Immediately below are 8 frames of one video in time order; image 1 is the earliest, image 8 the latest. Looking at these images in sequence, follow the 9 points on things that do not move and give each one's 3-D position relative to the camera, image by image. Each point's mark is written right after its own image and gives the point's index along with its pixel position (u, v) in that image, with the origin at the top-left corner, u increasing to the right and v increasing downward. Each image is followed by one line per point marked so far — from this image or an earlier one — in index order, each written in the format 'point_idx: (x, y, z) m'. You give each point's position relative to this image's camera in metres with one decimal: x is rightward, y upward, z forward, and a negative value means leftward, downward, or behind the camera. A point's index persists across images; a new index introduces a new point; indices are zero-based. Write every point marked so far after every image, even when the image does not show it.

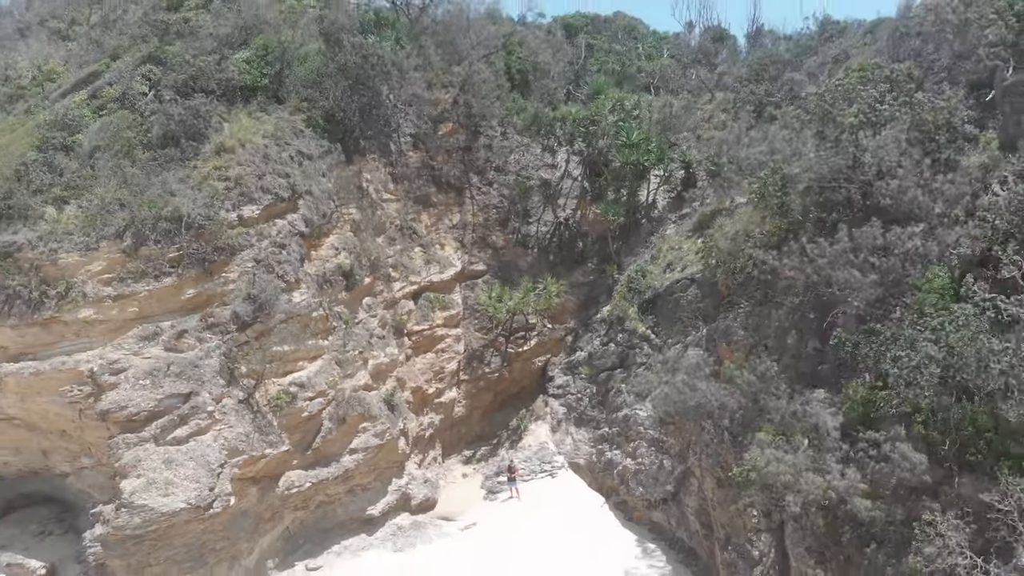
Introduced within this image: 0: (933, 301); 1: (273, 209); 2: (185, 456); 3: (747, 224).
0: (+2.2, -0.1, +5.4) m
1: (-2.0, +0.6, +8.3) m
2: (-2.2, -1.1, +6.8) m
3: (+1.7, +0.5, +7.1) m
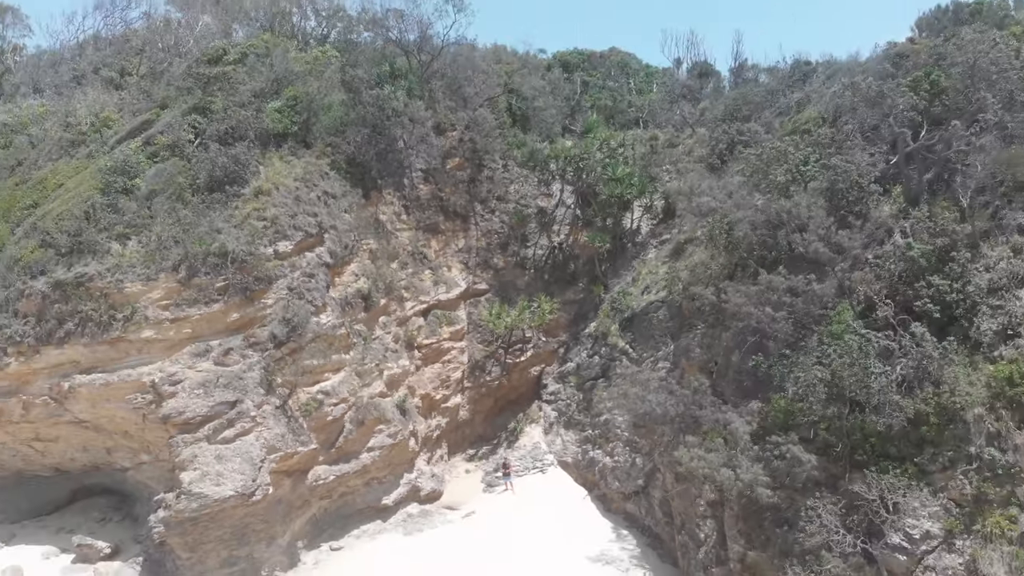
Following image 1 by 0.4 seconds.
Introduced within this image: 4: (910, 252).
0: (+2.1, -0.3, +6.7) m
1: (-2.0, +0.4, +9.7) m
2: (-2.3, -1.3, +8.1) m
3: (+1.6, +0.3, +8.4) m
4: (+2.7, +0.2, +6.7) m
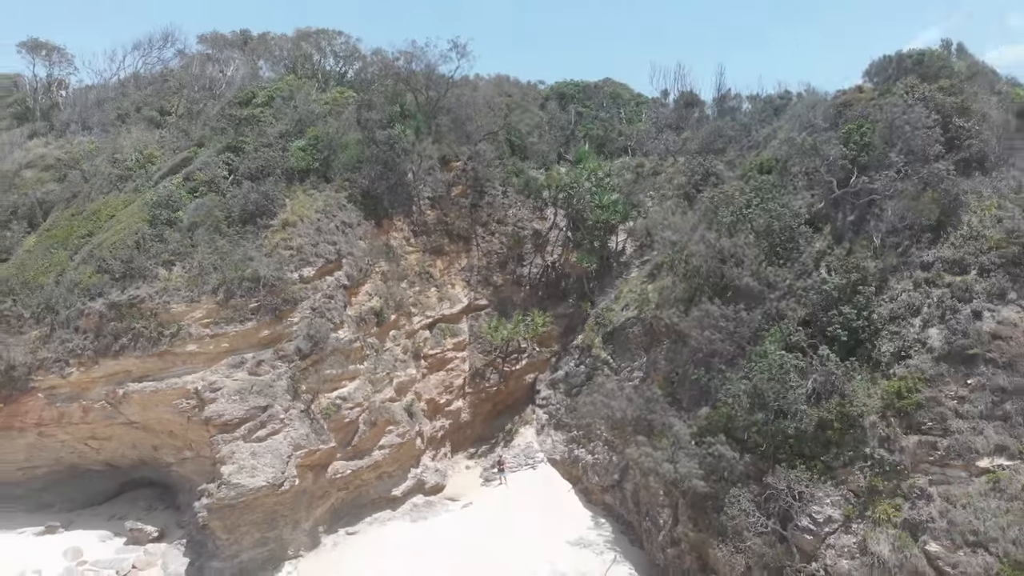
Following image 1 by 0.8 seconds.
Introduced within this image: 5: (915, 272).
0: (+2.0, -0.5, +8.0) m
1: (-2.1, +0.2, +11.0) m
2: (-2.4, -1.5, +9.5) m
3: (+1.5, 0.0, +9.8) m
4: (+2.5, 0.0, +8.0) m
5: (+3.2, +0.1, +8.0) m
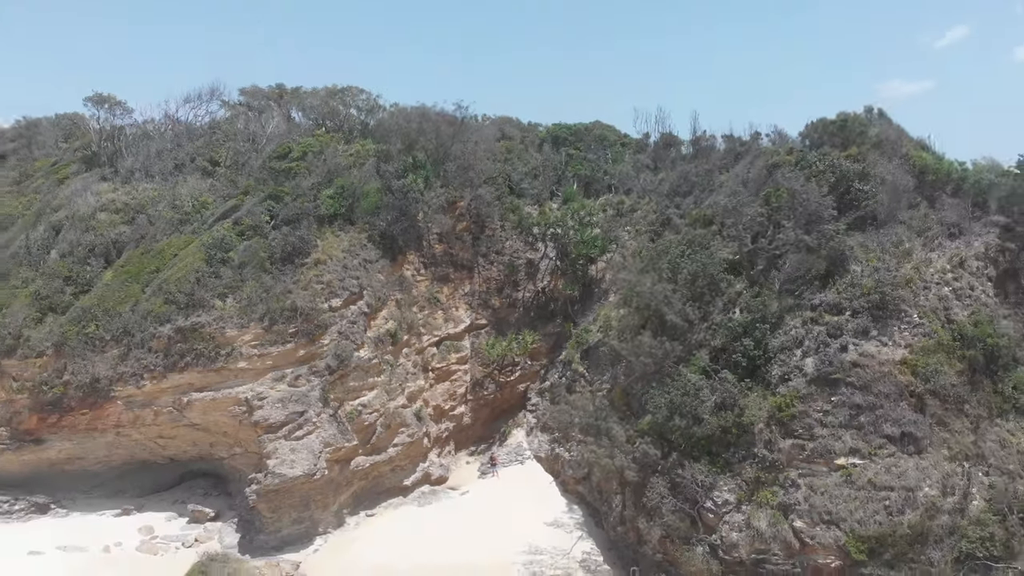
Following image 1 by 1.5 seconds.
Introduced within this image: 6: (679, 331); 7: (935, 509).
0: (+1.8, -0.9, +10.3) m
1: (-2.2, -0.1, +13.4) m
2: (-2.6, -1.9, +11.9) m
3: (+1.4, -0.3, +12.0) m
4: (+2.4, -0.4, +10.3) m
5: (+3.0, -0.2, +10.2) m
6: (+1.8, -0.5, +11.2) m
7: (+3.7, -1.9, +8.2) m
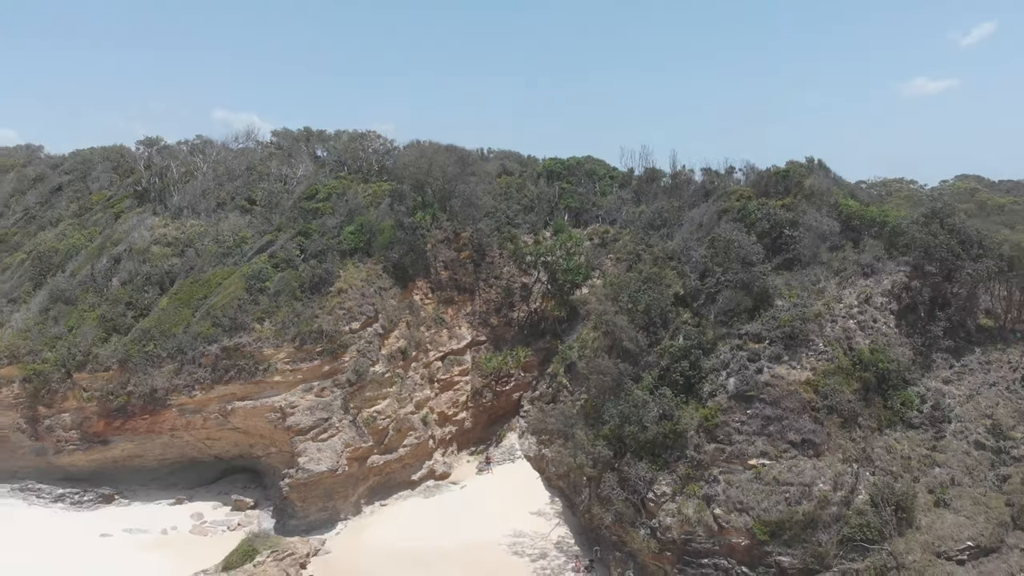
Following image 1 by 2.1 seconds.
0: (+1.6, -1.3, +12.6) m
1: (-2.3, -0.5, +15.8) m
2: (-2.7, -2.3, +14.3) m
3: (+1.2, -0.7, +14.3) m
4: (+2.2, -0.8, +12.6) m
5: (+2.8, -0.7, +12.5) m
6: (+1.7, -0.9, +13.6) m
7: (+3.4, -2.3, +10.4) m
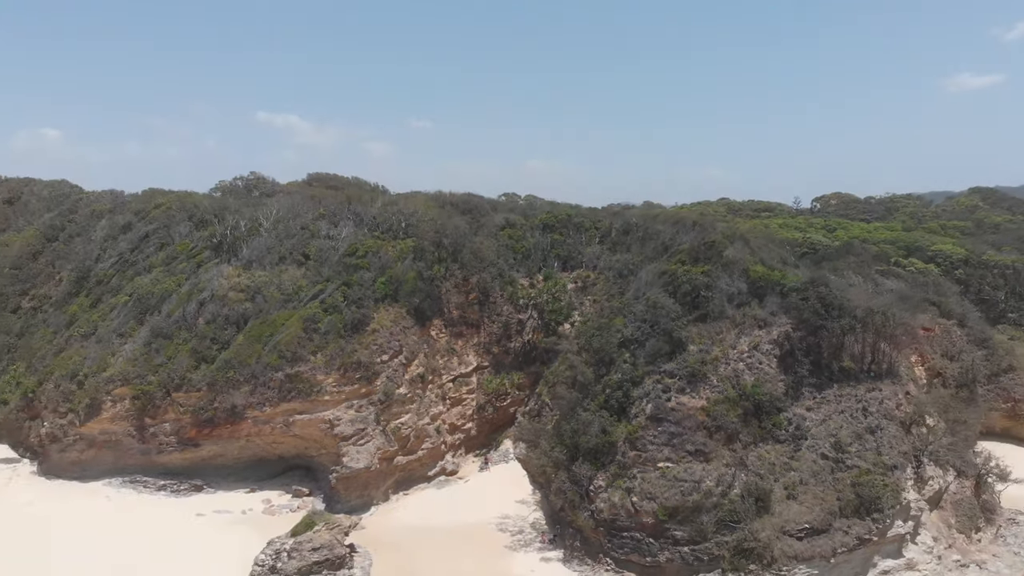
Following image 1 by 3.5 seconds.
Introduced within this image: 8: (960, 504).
0: (+1.3, -2.2, +17.3) m
1: (-2.5, -1.4, +20.7) m
2: (-2.9, -3.1, +19.1) m
3: (+1.0, -1.6, +19.1) m
4: (+1.9, -1.6, +17.3) m
5: (+2.5, -1.5, +17.2) m
6: (+1.4, -1.8, +18.3) m
7: (+3.1, -3.2, +15.1) m
8: (+7.8, -3.8, +16.9) m
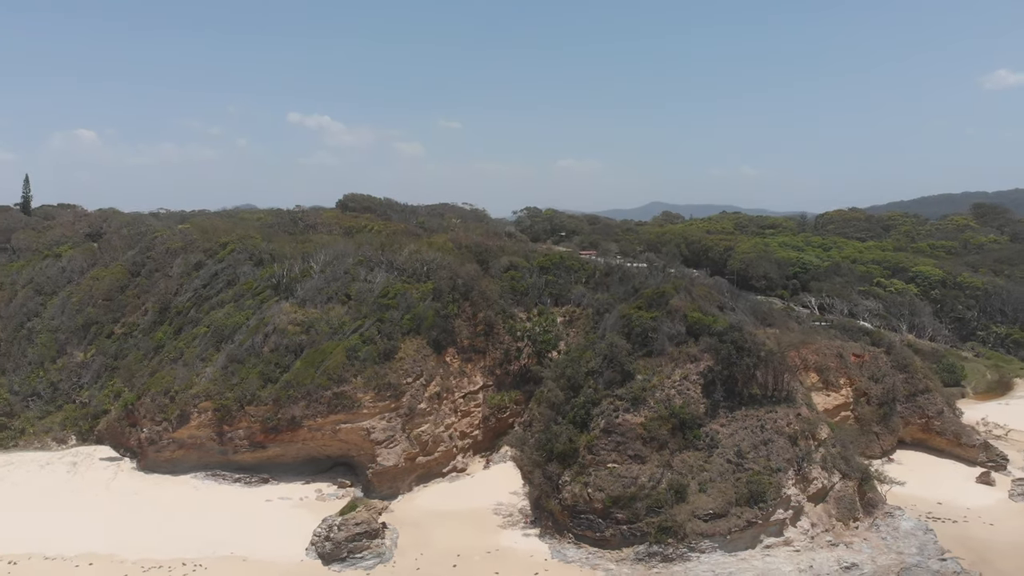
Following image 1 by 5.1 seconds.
0: (+1.1, -3.2, +23.1) m
1: (-2.6, -2.4, +26.6) m
2: (-3.1, -4.2, +25.1) m
3: (+0.9, -2.6, +24.9) m
4: (+1.7, -2.7, +23.1) m
5: (+2.3, -2.6, +22.9) m
6: (+1.2, -2.8, +24.1) m
7: (+2.8, -4.3, +20.8) m
8: (+7.6, -4.8, +22.5) m
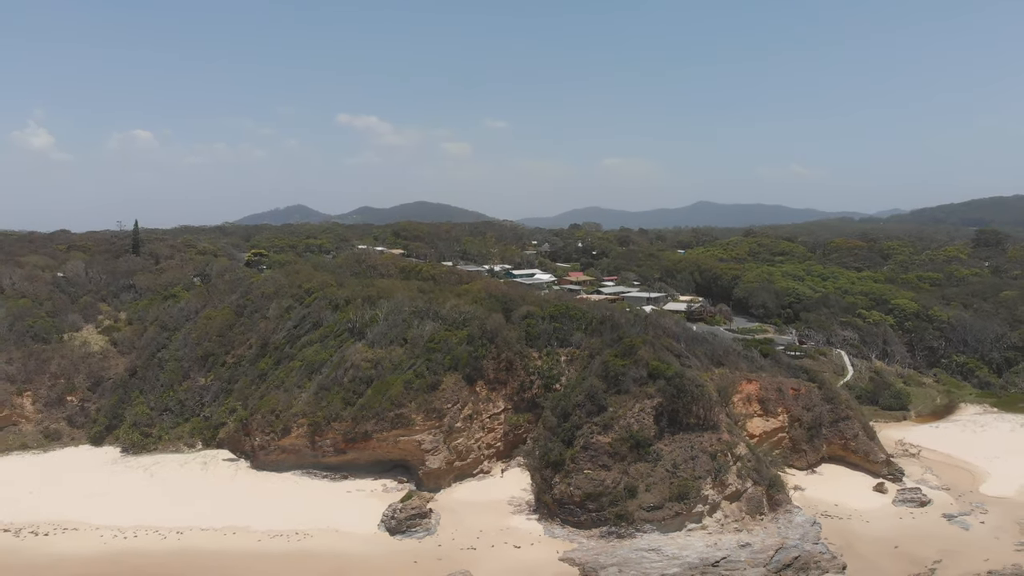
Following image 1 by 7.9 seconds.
0: (+1.4, -5.2, +32.9) m
1: (-2.1, -4.3, +36.5) m
2: (-2.7, -6.1, +35.0) m
3: (+1.2, -4.6, +34.7) m
4: (+2.0, -4.7, +32.8) m
5: (+2.6, -4.6, +32.7) m
6: (+1.6, -4.8, +33.8) m
7: (+3.0, -6.3, +30.6) m
8: (+7.8, -6.9, +32.0) m
